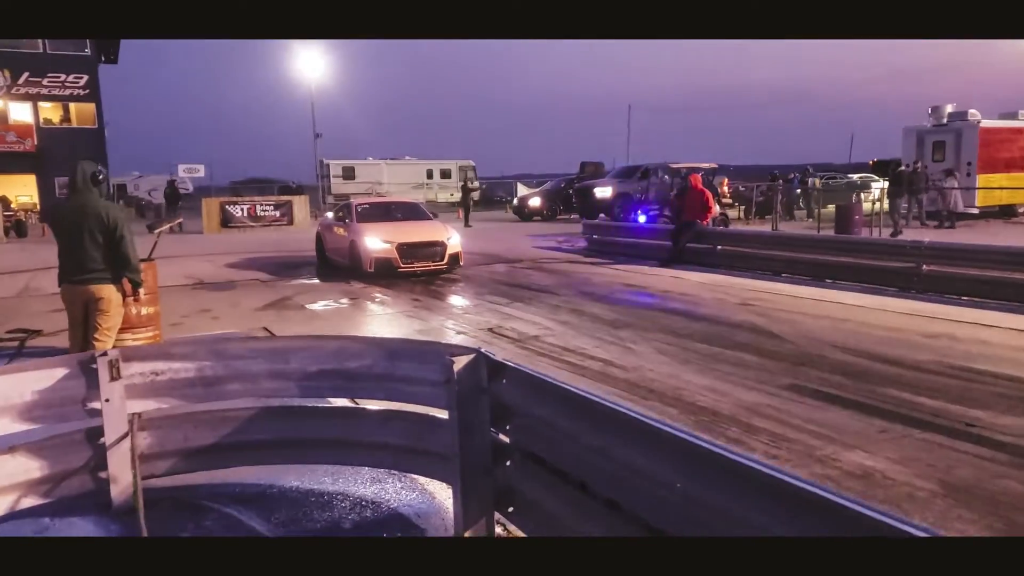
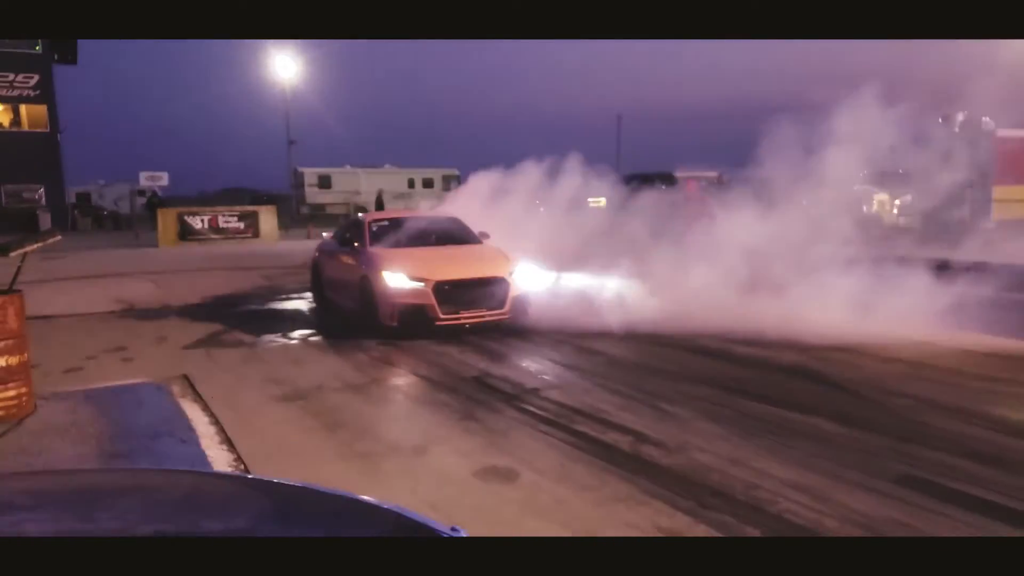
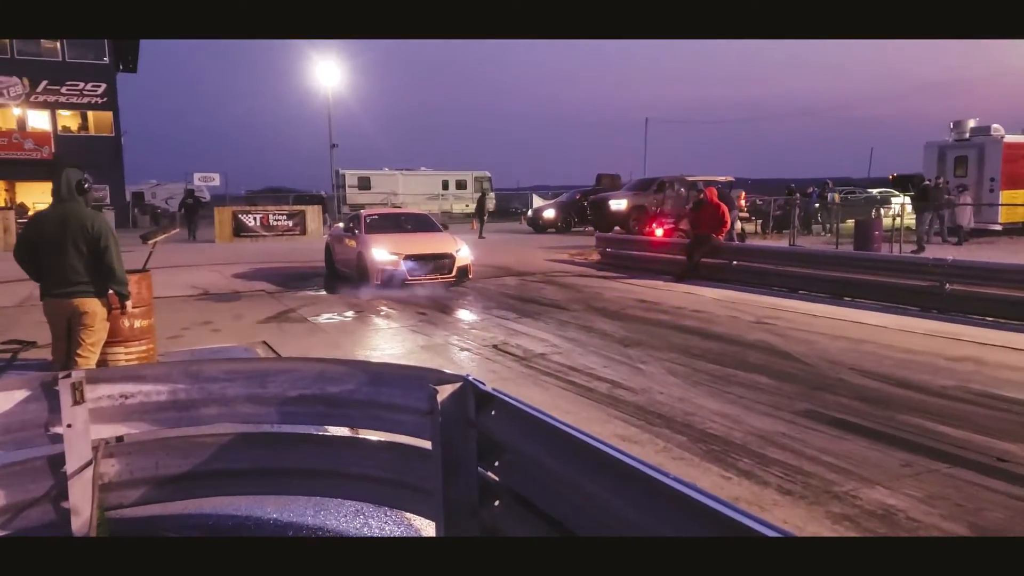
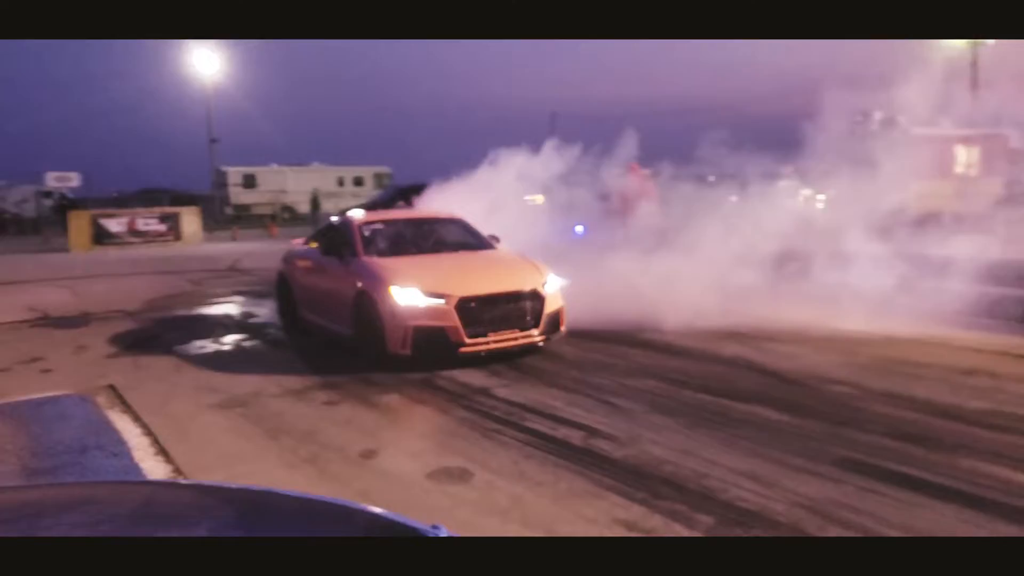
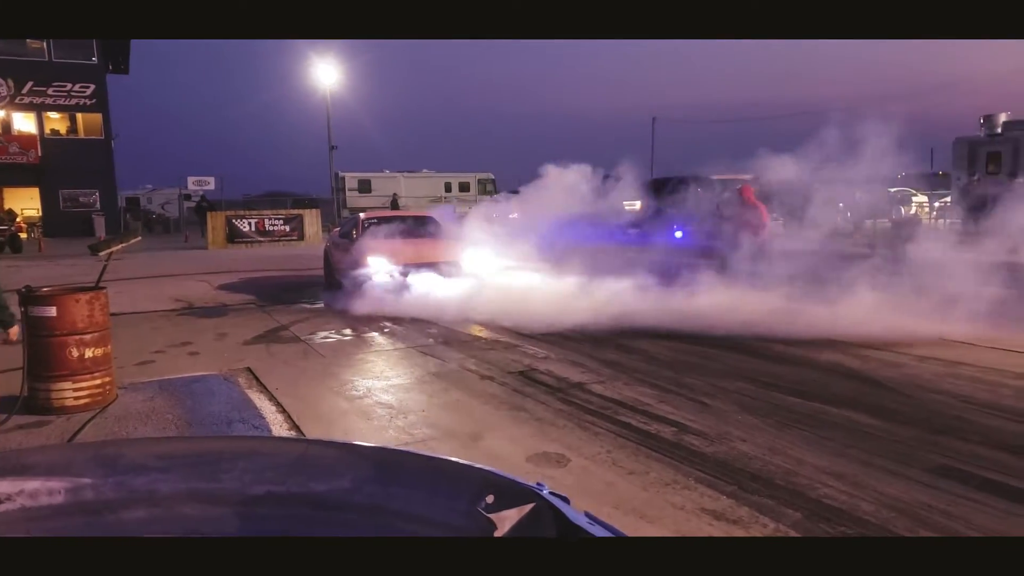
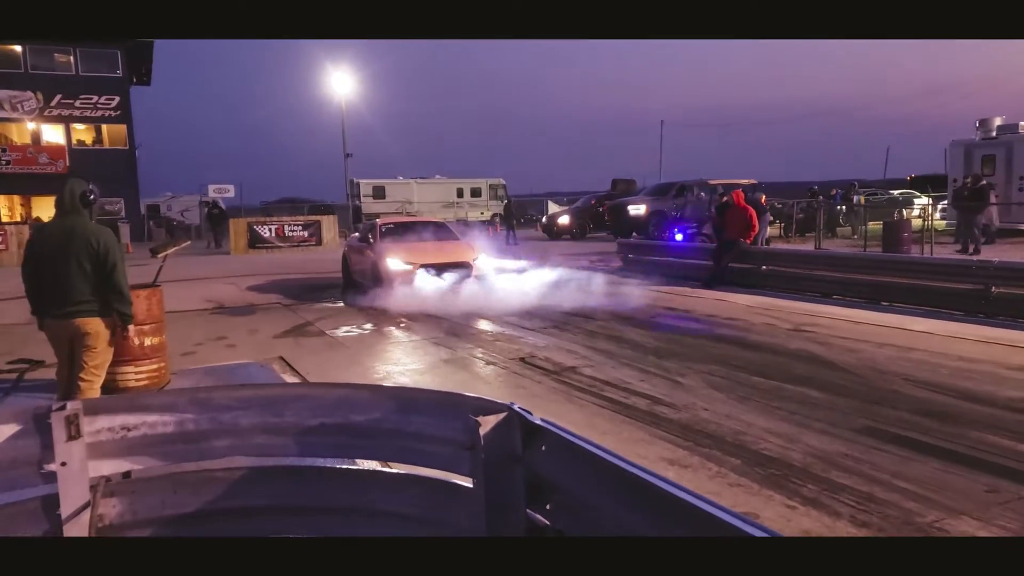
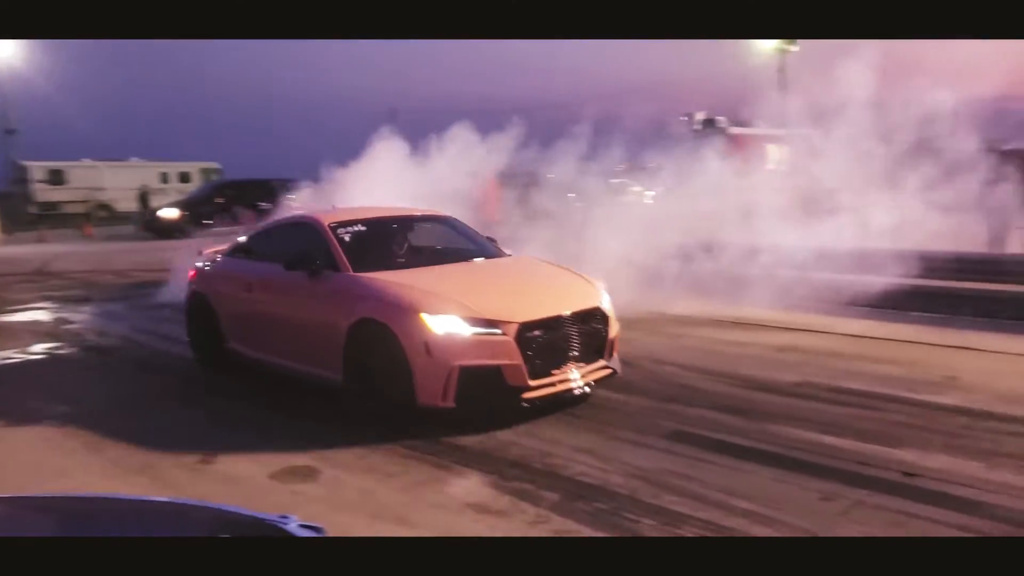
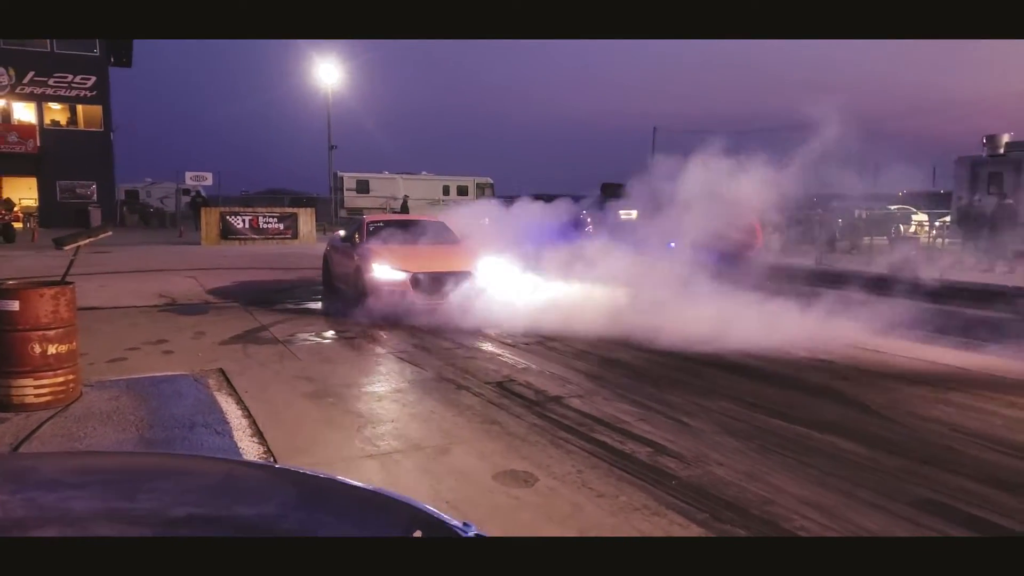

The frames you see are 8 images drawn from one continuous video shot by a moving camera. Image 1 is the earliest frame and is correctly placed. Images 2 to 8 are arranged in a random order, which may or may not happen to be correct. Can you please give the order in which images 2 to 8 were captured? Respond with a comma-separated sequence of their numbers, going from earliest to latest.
3, 6, 5, 8, 2, 4, 7
